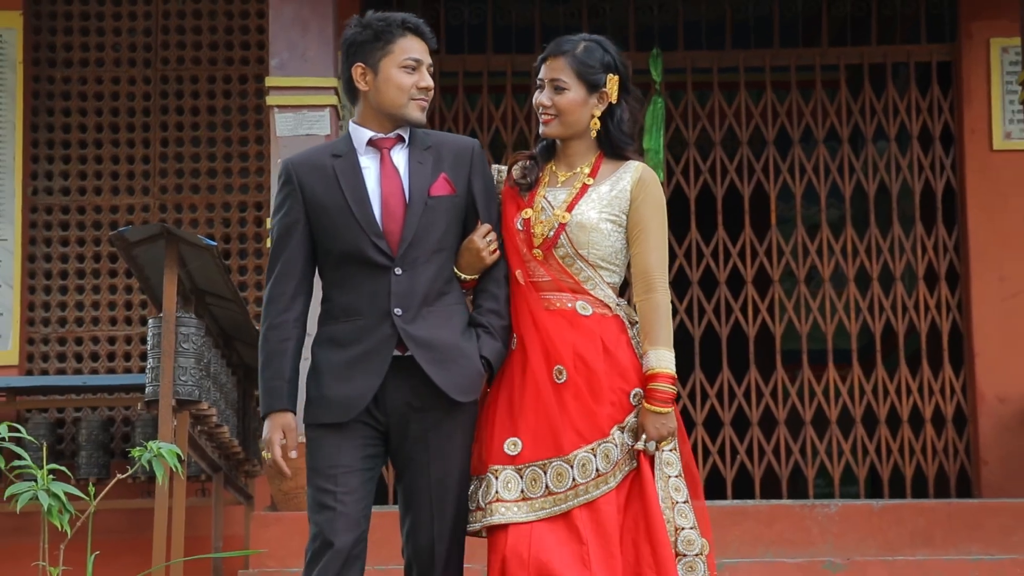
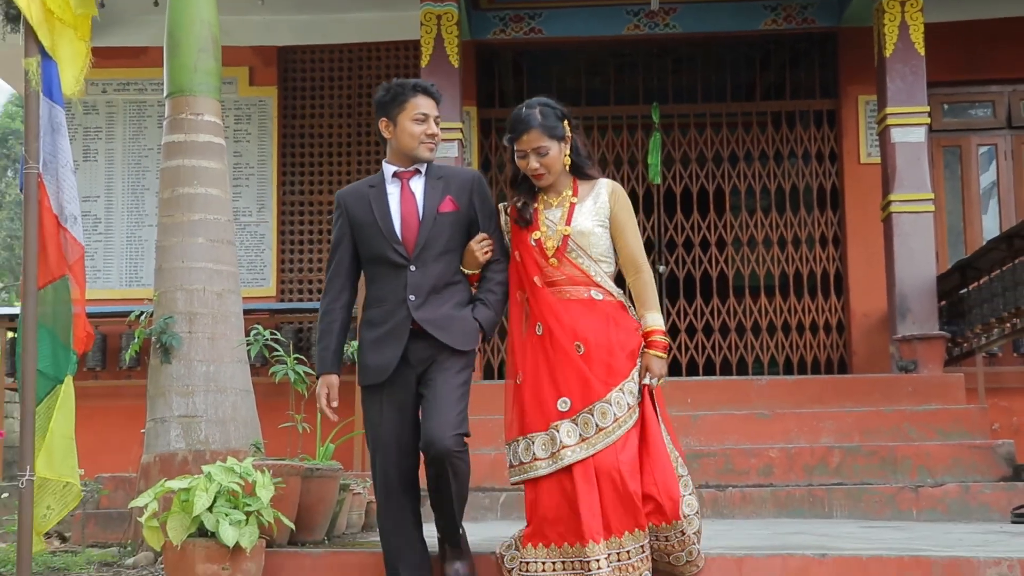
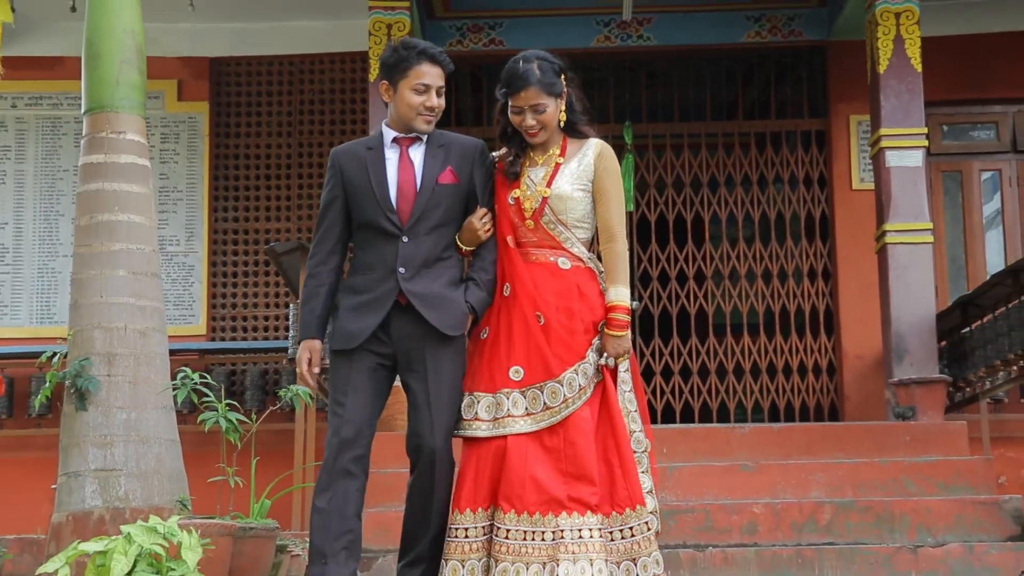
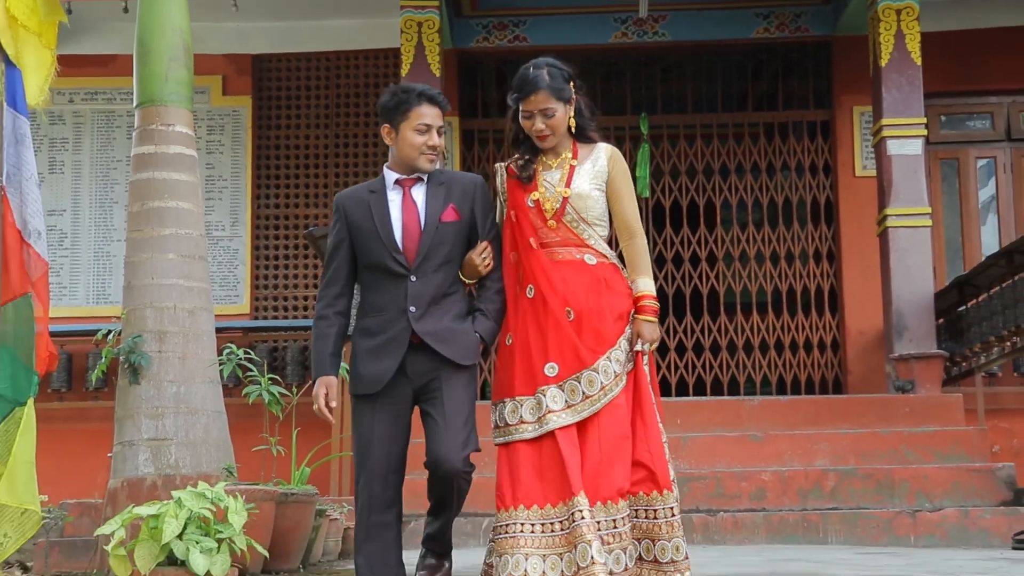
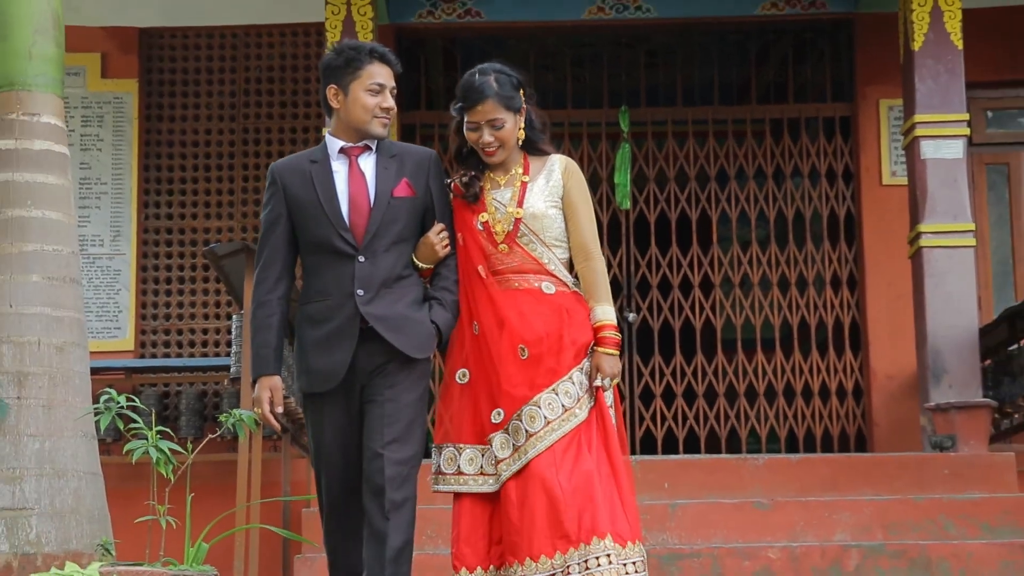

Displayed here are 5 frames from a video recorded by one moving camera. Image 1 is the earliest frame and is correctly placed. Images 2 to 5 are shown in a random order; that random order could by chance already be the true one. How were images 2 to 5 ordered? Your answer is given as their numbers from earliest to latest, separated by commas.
5, 3, 4, 2
